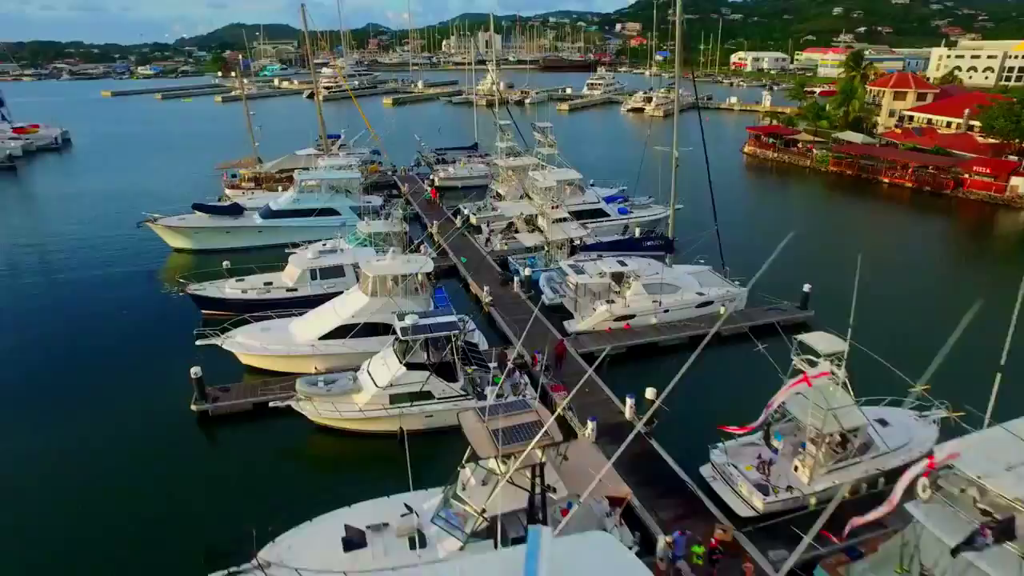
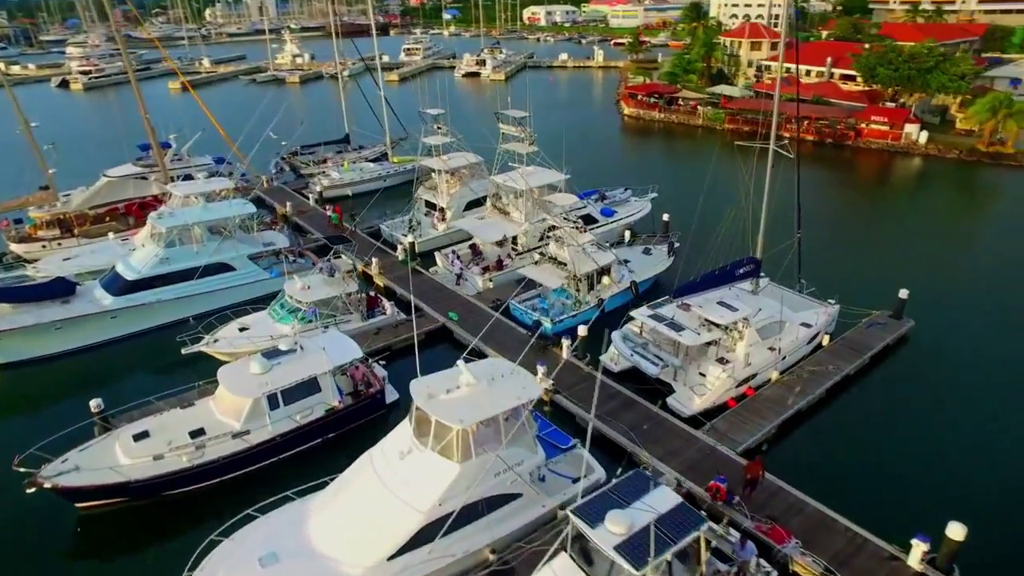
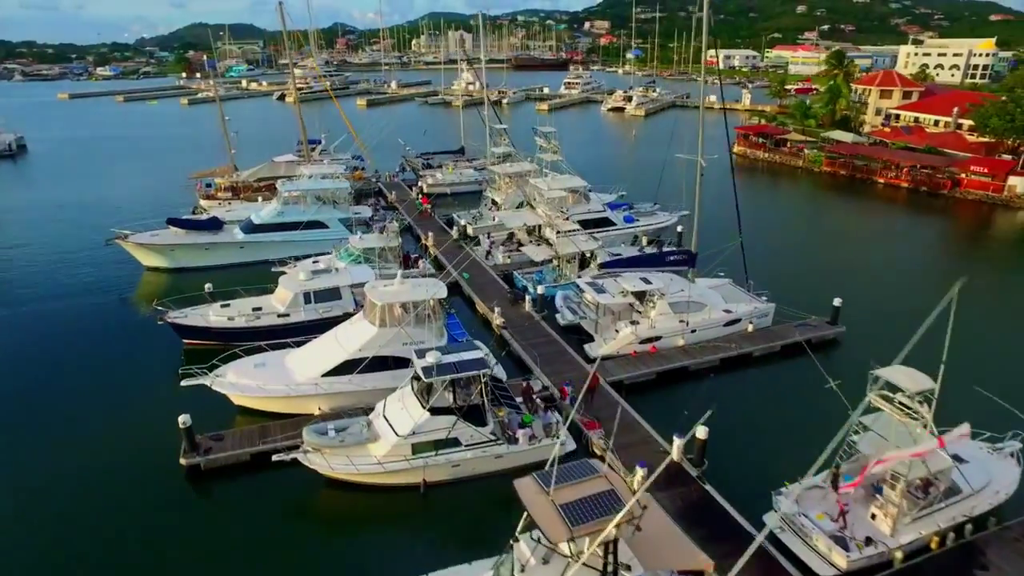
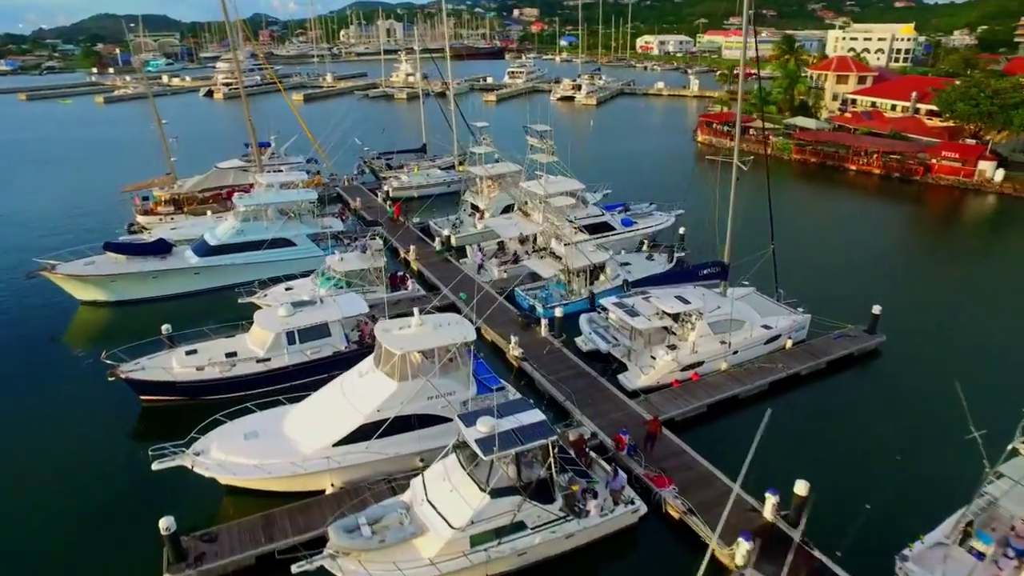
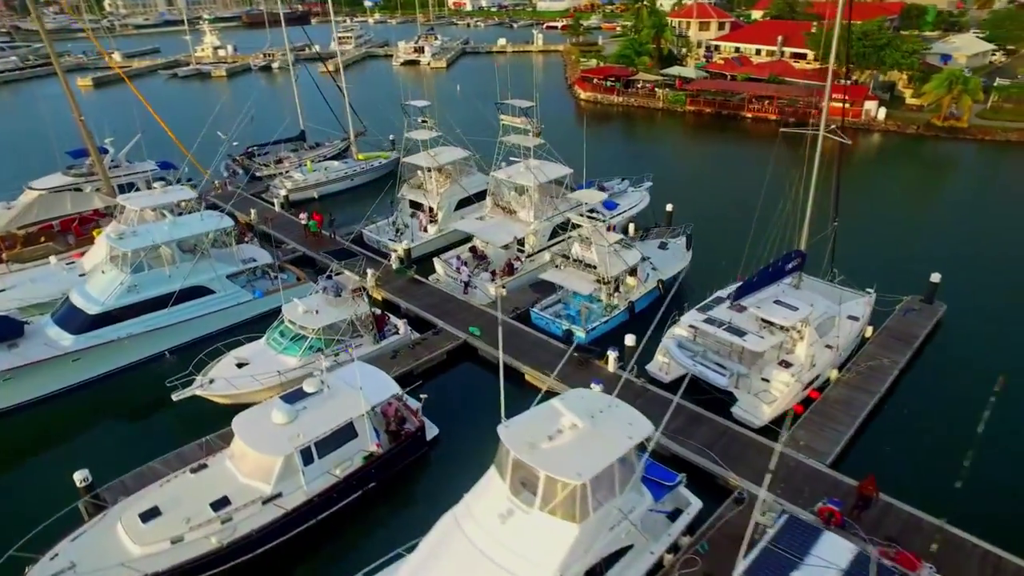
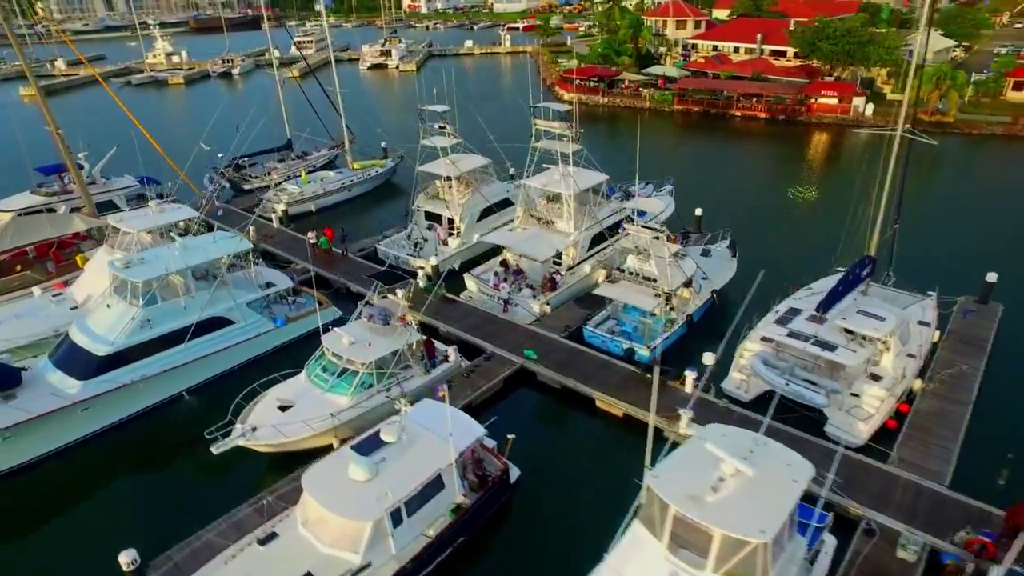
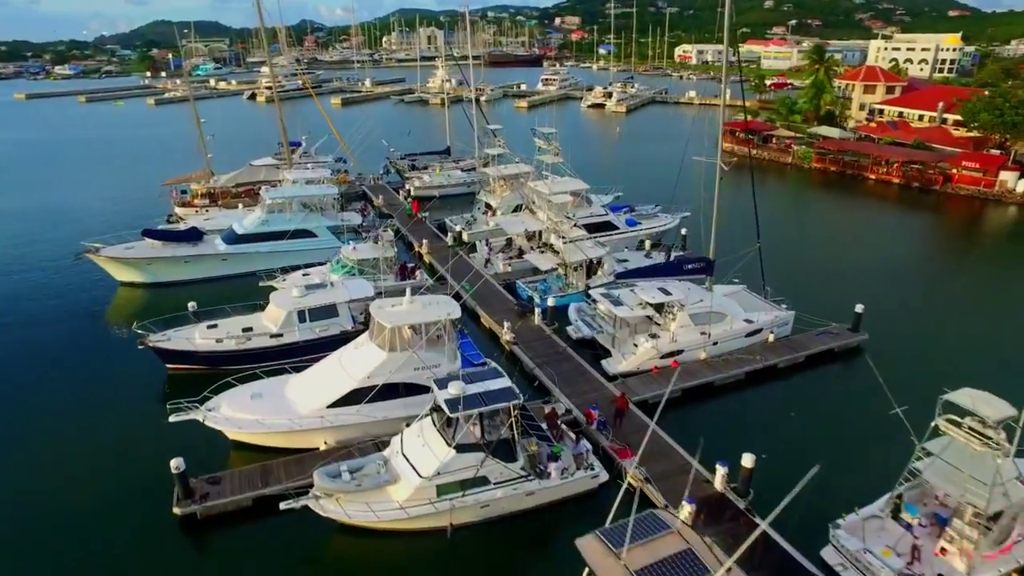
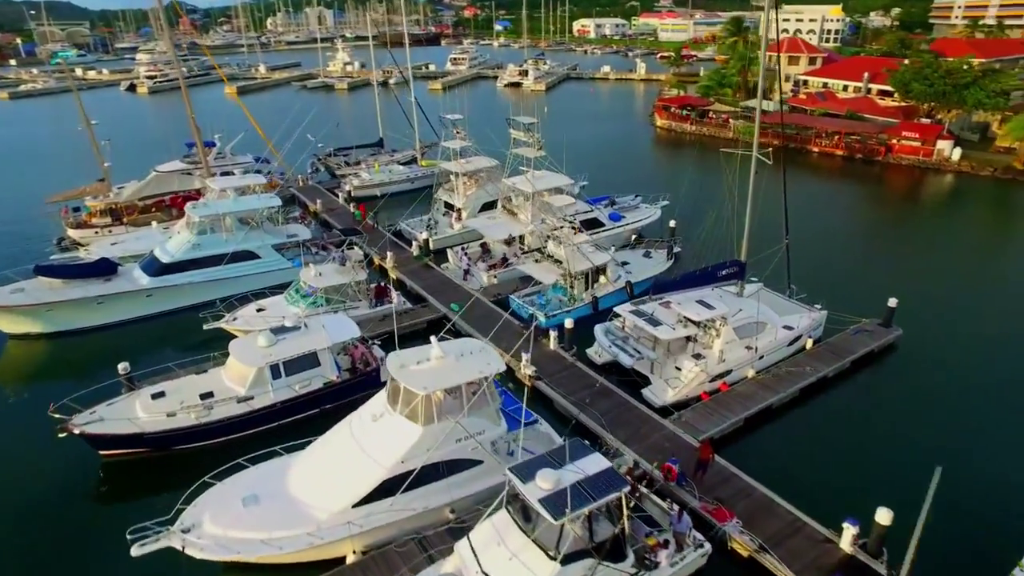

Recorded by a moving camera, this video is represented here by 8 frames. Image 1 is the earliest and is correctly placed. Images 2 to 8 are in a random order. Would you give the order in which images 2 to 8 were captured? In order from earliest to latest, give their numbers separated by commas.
3, 7, 4, 8, 2, 5, 6
